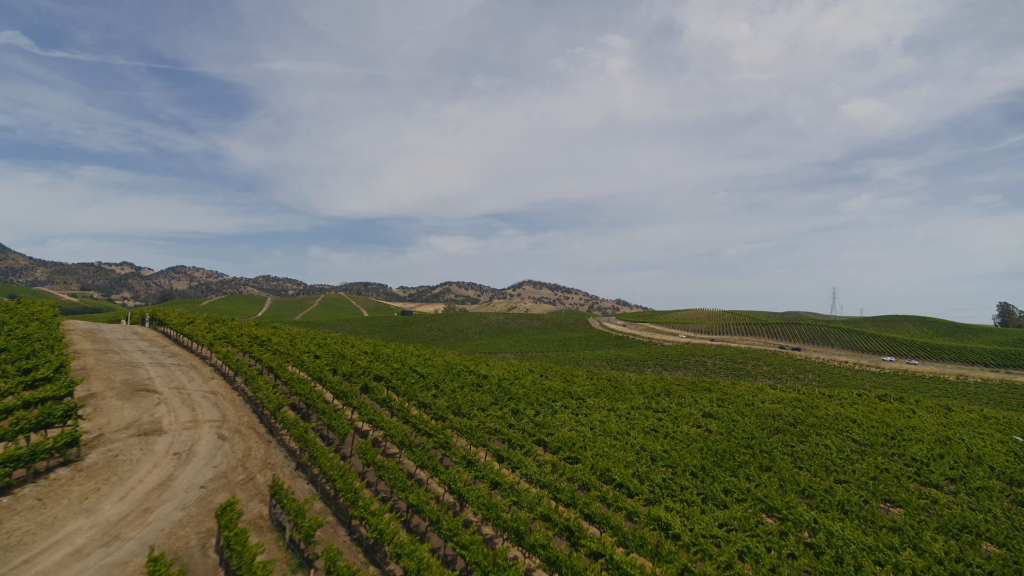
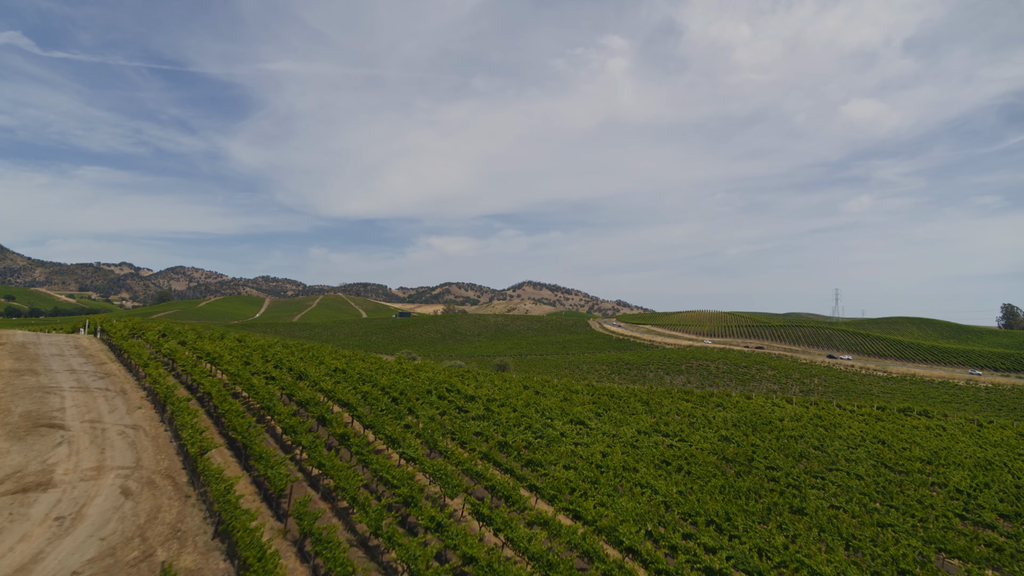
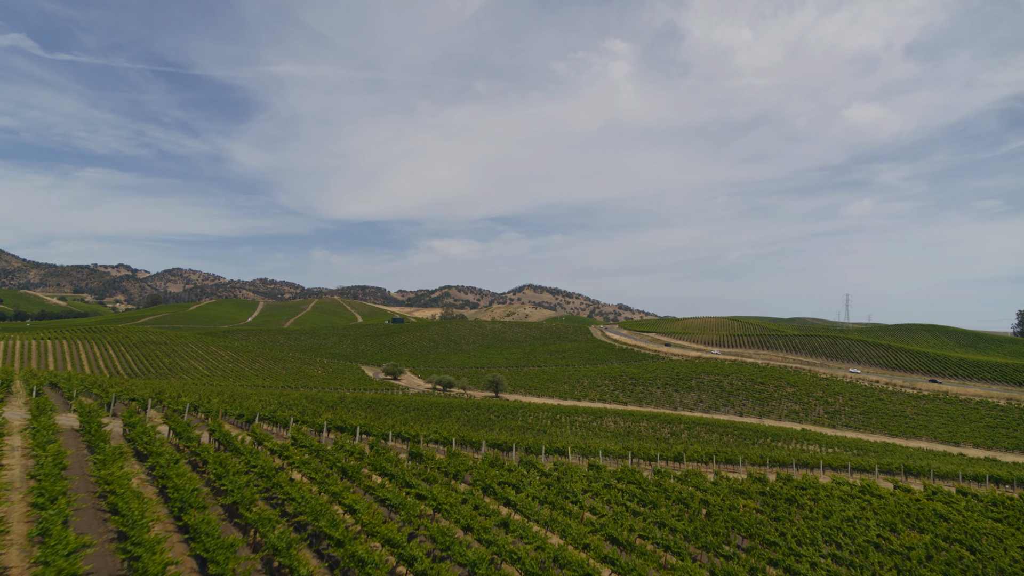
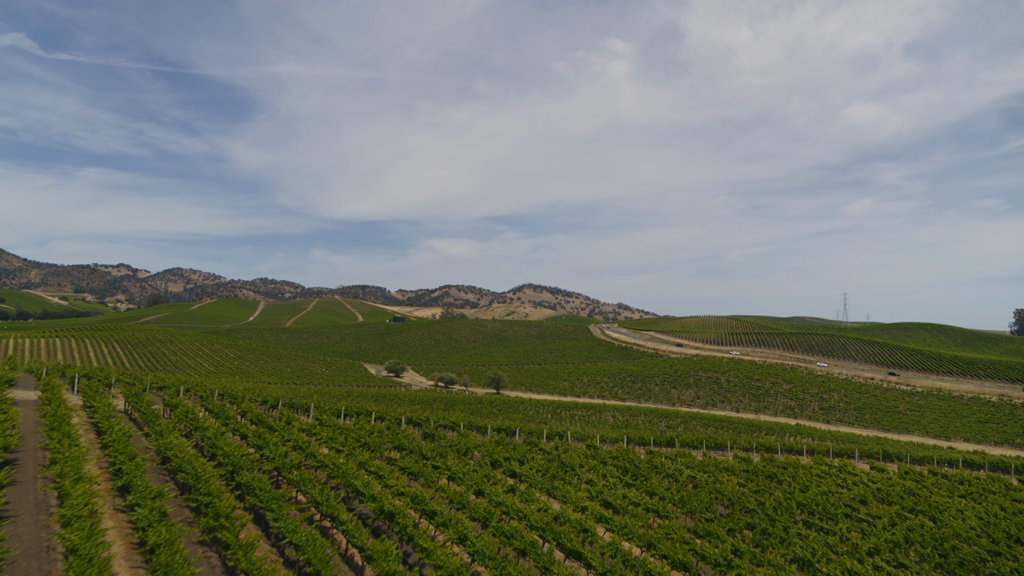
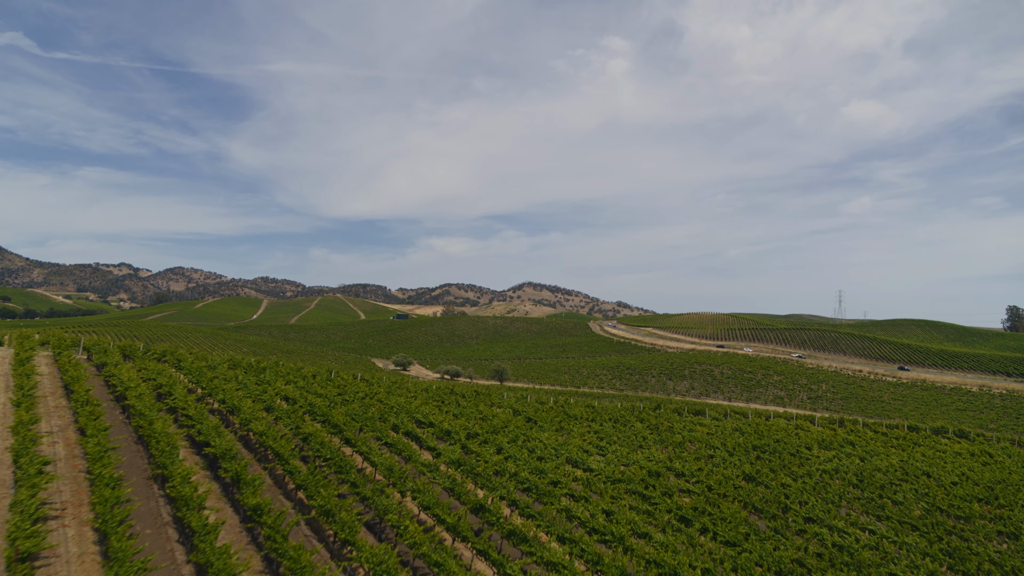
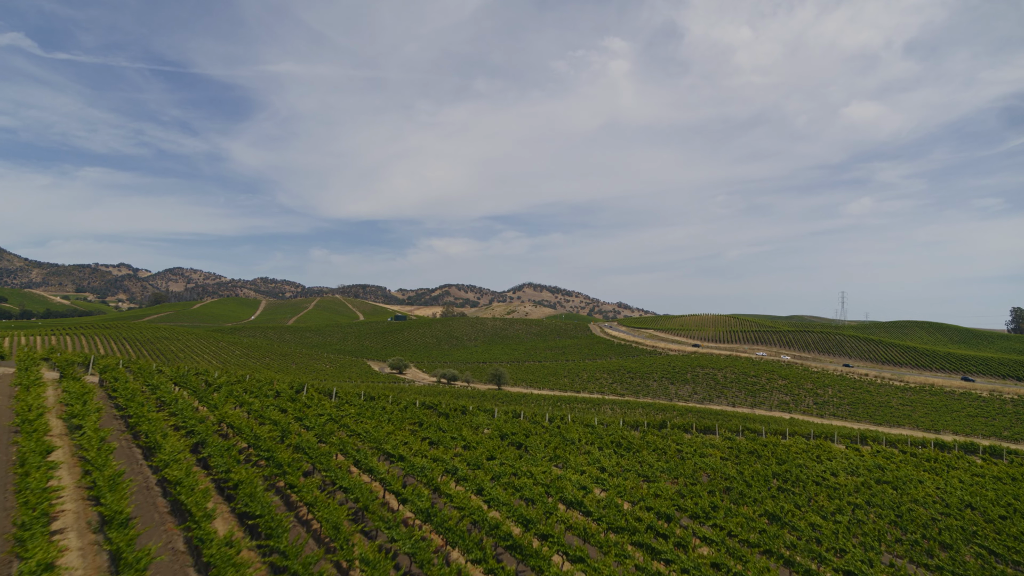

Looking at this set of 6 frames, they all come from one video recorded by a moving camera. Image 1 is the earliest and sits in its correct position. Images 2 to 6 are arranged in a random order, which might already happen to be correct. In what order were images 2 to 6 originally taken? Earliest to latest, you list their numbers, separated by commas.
2, 5, 6, 4, 3
